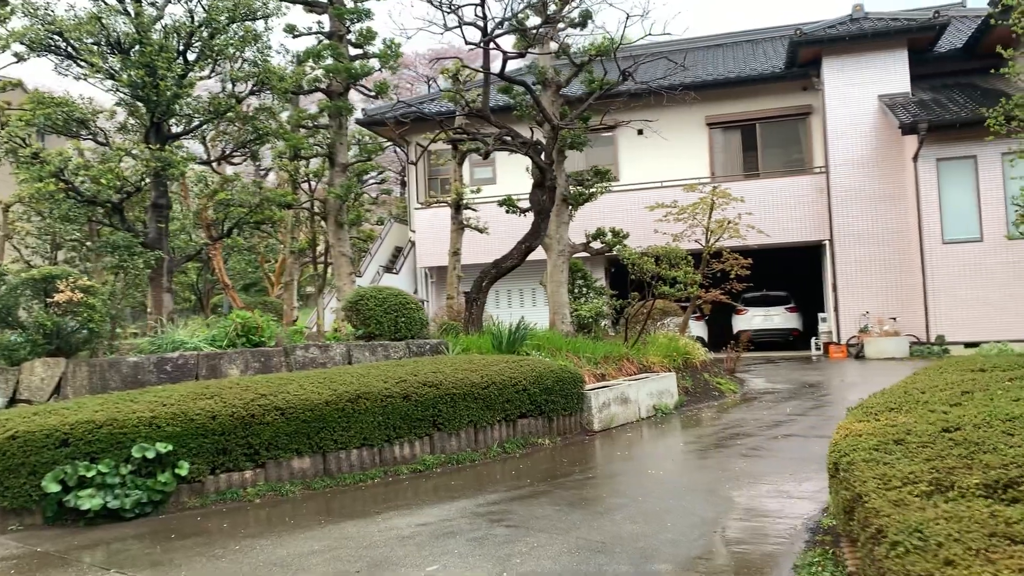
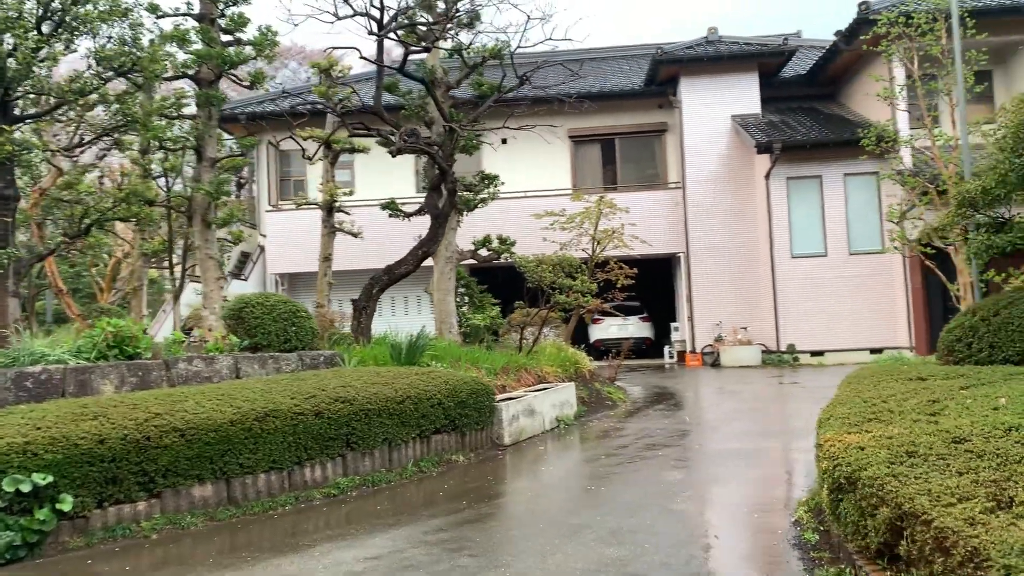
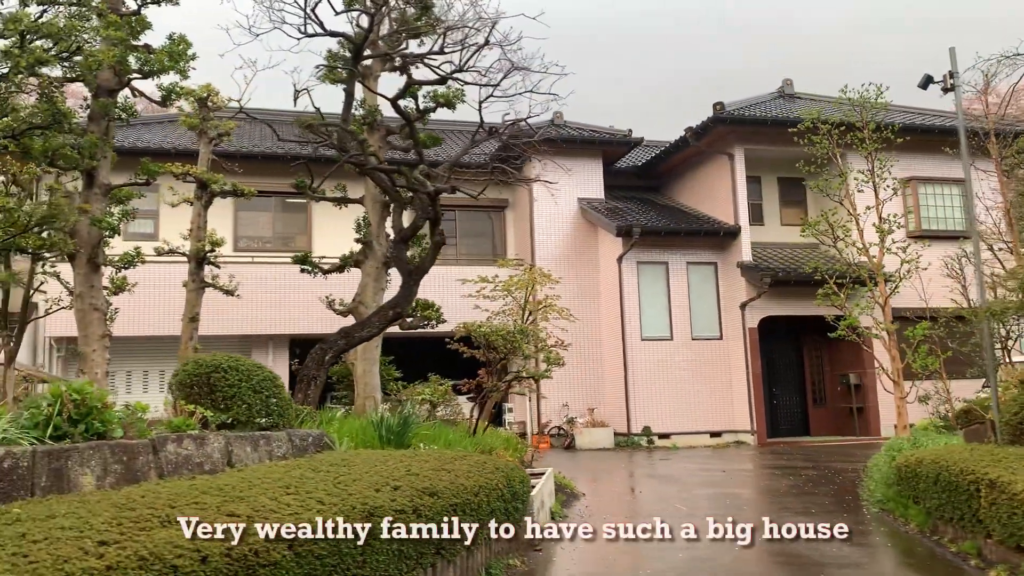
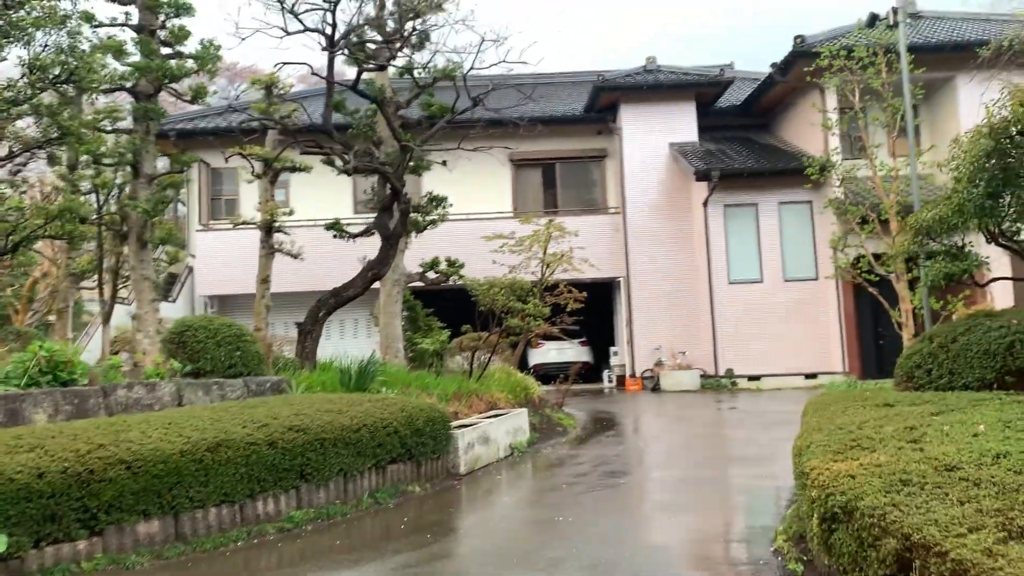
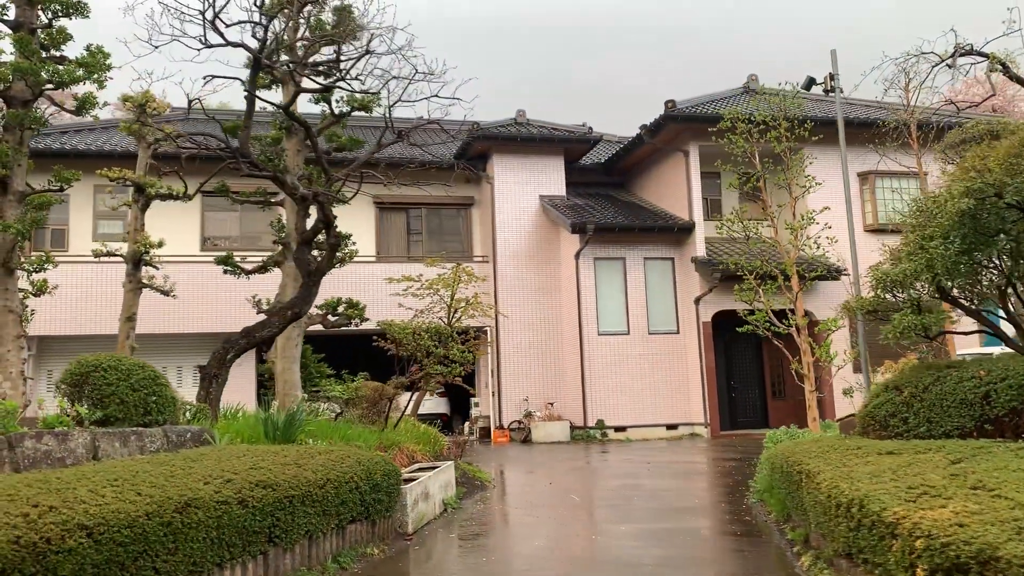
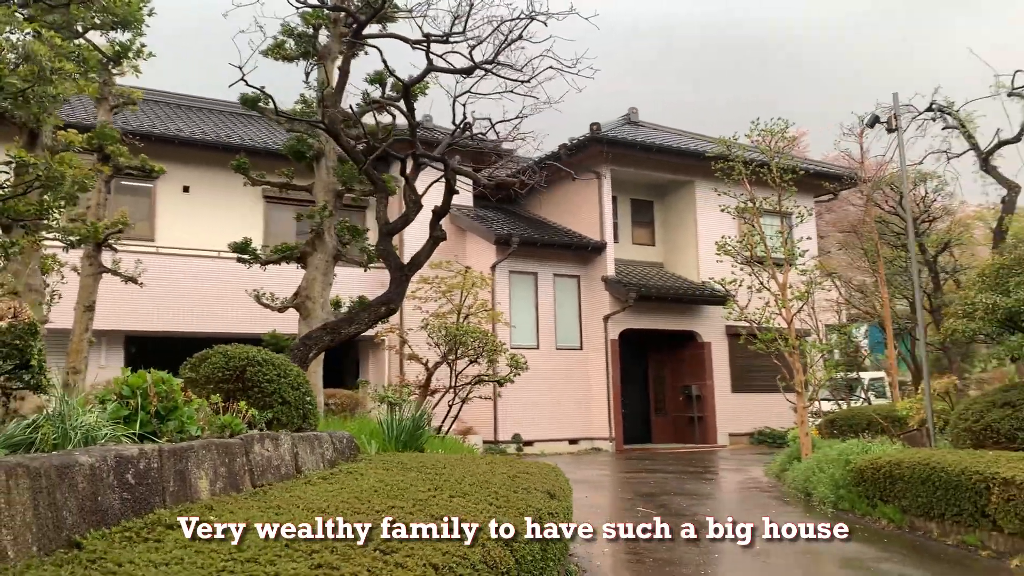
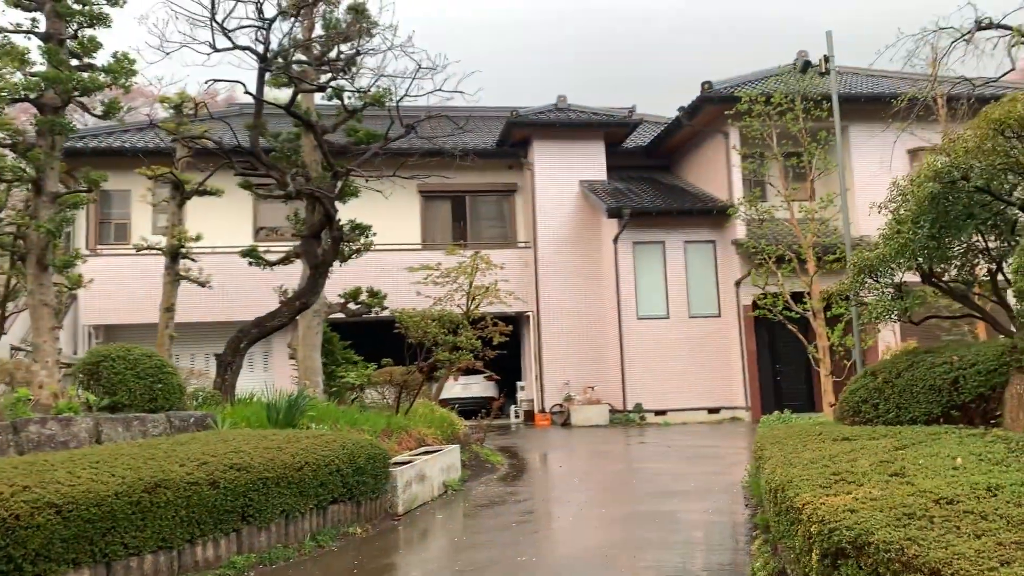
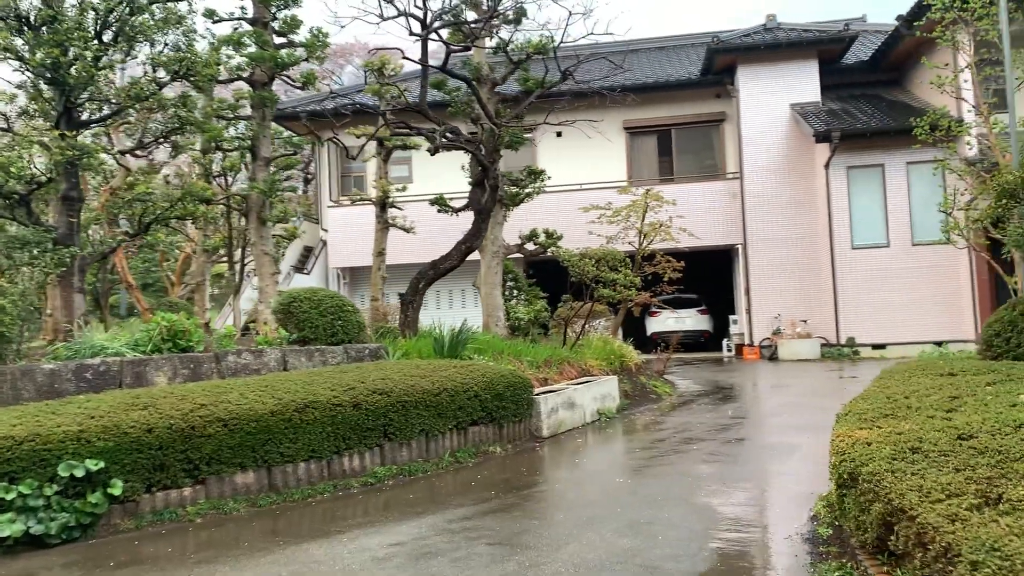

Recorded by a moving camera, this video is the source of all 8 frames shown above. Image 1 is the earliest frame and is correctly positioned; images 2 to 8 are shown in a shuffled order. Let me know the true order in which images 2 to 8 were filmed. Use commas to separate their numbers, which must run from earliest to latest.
8, 2, 4, 7, 5, 3, 6
